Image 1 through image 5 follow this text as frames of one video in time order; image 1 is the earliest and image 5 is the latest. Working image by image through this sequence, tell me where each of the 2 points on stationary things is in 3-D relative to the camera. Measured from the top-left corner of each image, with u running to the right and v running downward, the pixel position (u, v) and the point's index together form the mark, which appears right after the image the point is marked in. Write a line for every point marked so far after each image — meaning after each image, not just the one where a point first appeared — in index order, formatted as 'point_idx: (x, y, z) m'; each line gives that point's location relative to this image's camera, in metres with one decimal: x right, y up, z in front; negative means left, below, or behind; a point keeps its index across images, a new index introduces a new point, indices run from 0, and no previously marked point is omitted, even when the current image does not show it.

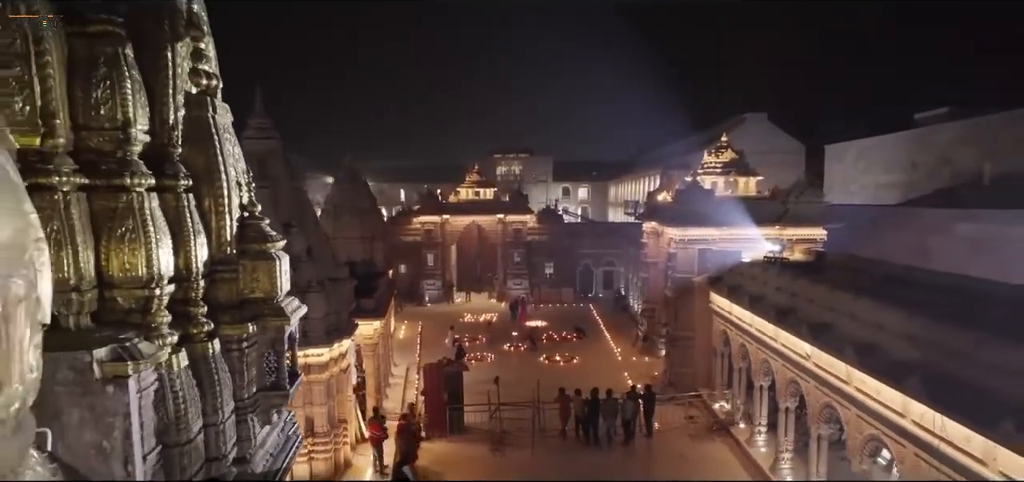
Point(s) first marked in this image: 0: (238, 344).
0: (-1.5, -0.6, +3.8) m
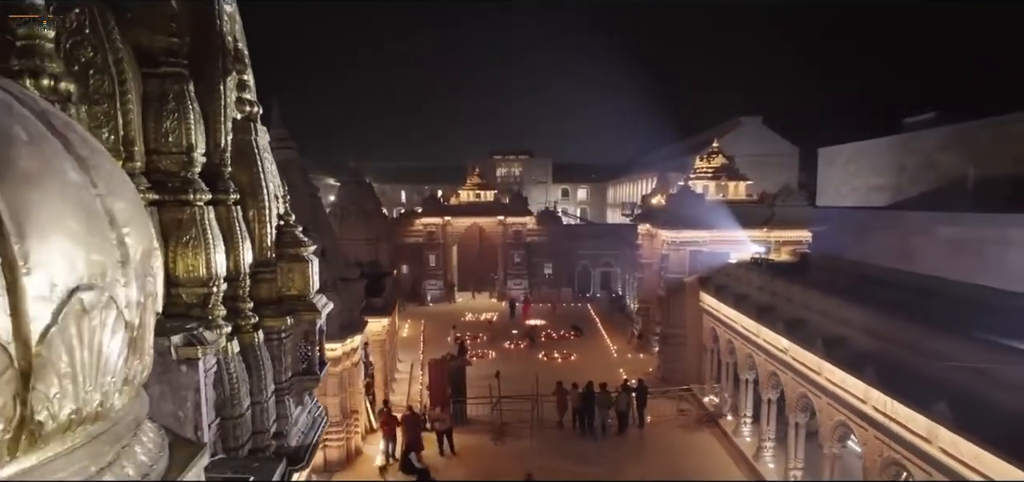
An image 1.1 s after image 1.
0: (-1.5, -0.6, +4.4) m
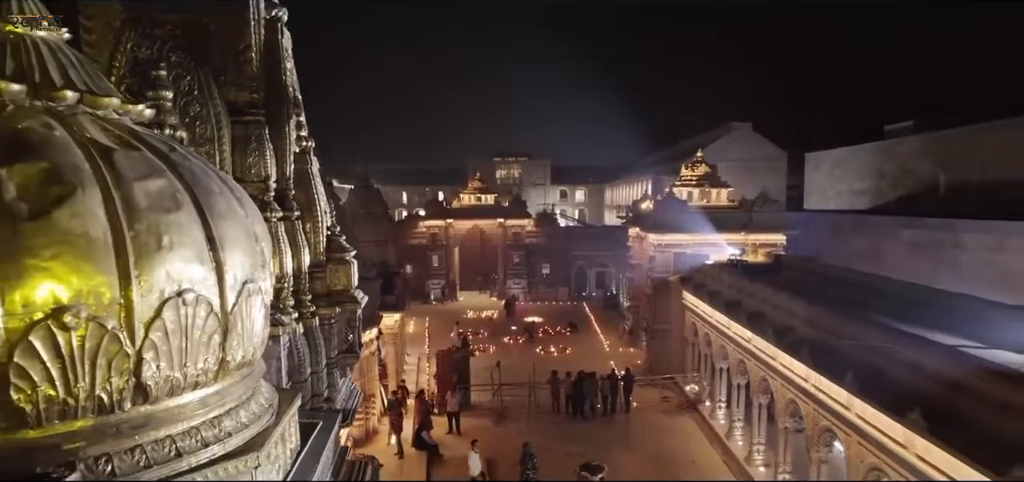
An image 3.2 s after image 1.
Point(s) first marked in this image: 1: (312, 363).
0: (-1.5, -0.7, +5.6) m
1: (-1.6, -1.0, +5.3) m
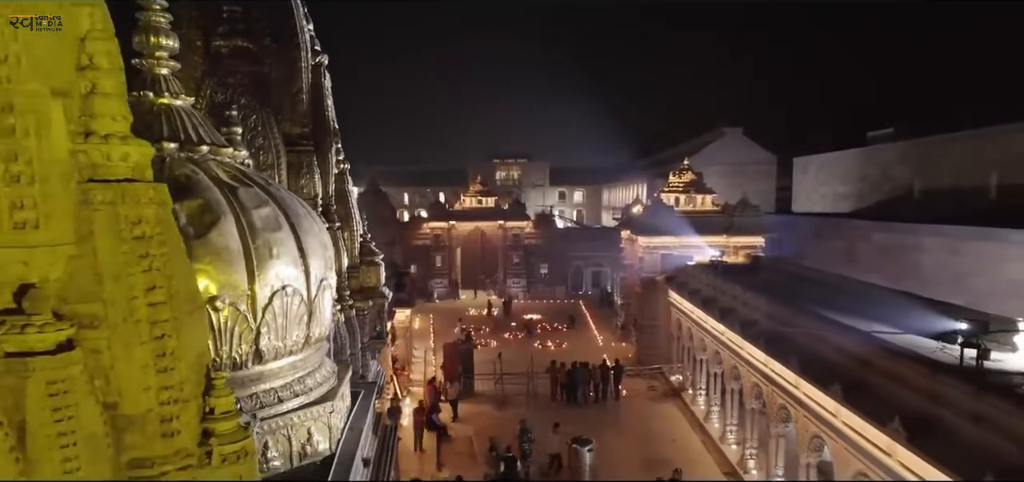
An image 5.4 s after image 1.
0: (-1.5, -0.7, +6.8) m
1: (-1.6, -1.0, +6.4) m
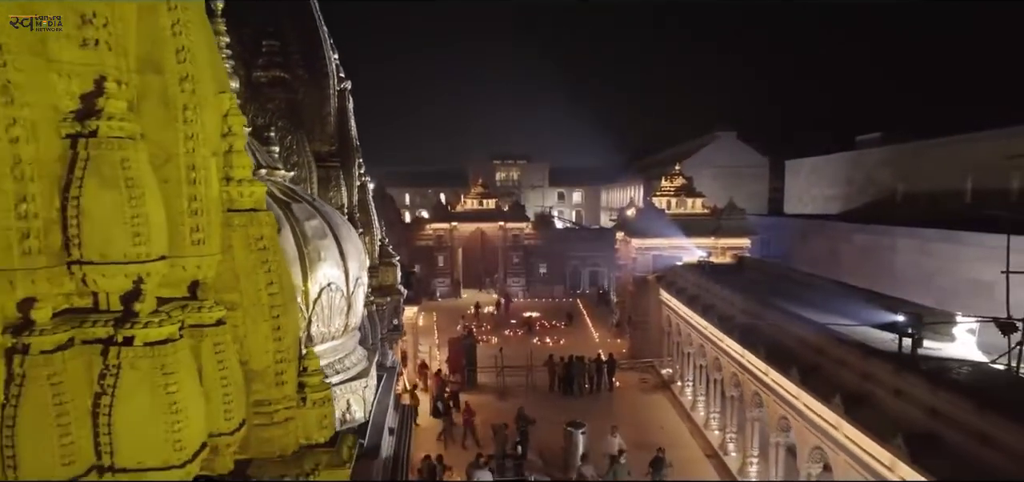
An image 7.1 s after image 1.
0: (-1.5, -0.8, +7.7) m
1: (-1.6, -1.1, +7.4) m
